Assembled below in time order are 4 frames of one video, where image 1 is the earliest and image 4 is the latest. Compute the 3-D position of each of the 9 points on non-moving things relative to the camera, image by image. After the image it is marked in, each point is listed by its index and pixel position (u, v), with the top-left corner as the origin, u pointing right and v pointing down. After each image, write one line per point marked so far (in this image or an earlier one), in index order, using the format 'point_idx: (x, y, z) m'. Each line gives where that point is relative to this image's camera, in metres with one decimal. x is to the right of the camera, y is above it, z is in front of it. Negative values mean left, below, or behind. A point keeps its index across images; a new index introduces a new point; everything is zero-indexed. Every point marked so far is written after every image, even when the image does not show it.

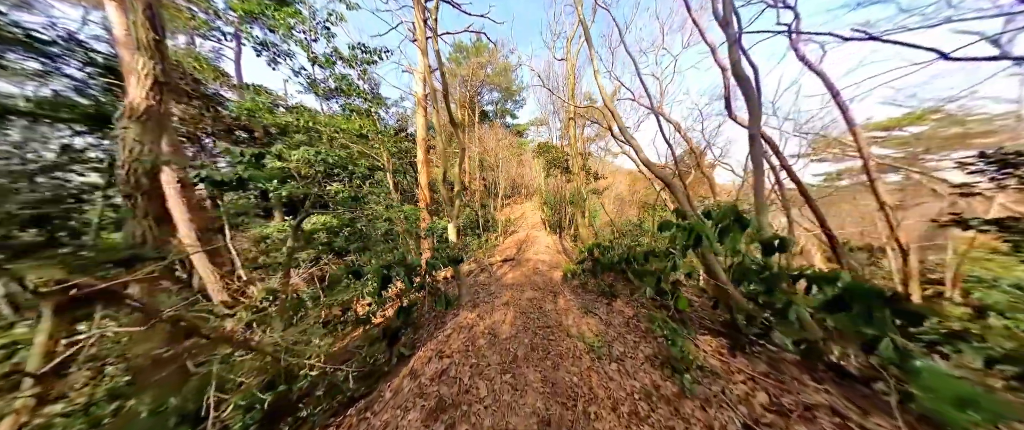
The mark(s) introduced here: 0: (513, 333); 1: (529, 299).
0: (0.0, -2.0, +3.5) m
1: (+0.4, -2.0, +5.1) m
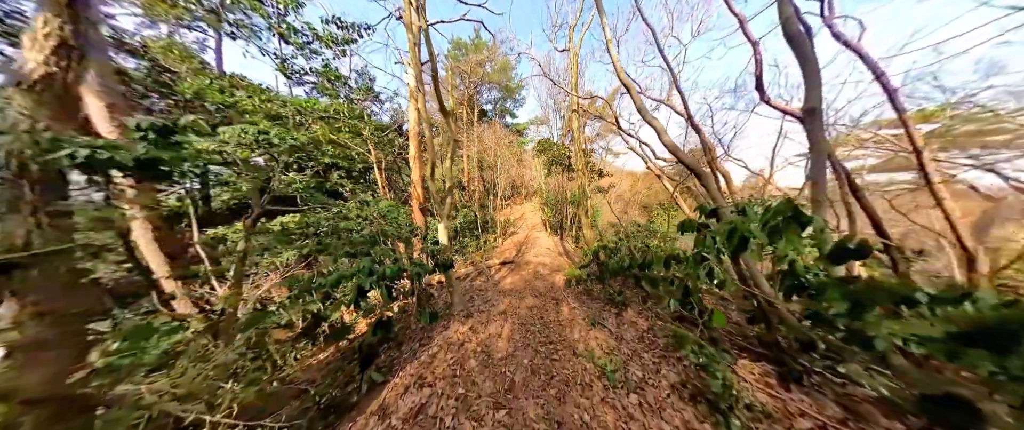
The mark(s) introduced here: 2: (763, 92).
0: (0.0, -1.9, +3.0) m
1: (+0.4, -2.0, +4.6) m
2: (+3.4, +1.7, +3.0) m
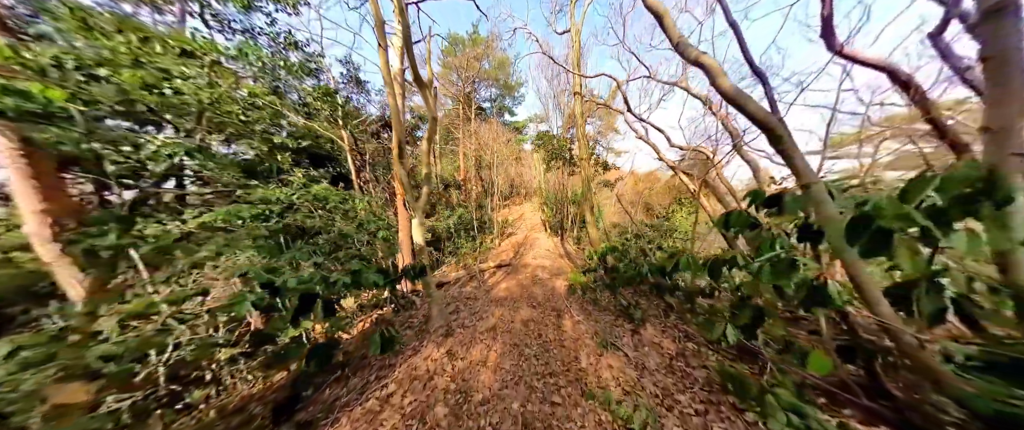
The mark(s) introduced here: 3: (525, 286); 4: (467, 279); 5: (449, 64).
0: (-0.2, -1.8, +2.2) m
1: (+0.2, -1.9, +3.8) m
2: (+3.3, +1.8, +2.2) m
3: (+0.3, -1.9, +5.7) m
4: (-1.4, -2.0, +6.7) m
5: (-4.6, +11.0, +15.6) m
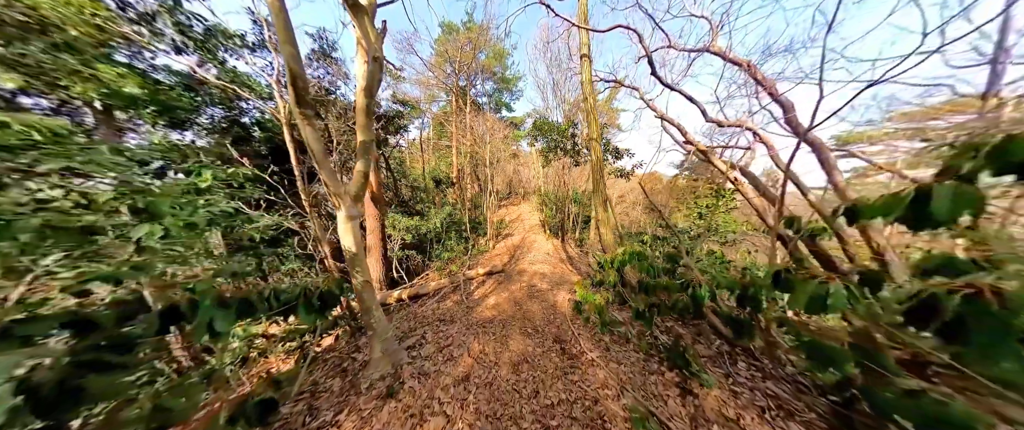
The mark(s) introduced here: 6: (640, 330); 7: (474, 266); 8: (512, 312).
0: (-0.4, -1.7, +1.0) m
1: (0.0, -1.8, +2.6) m
2: (+3.1, +1.9, +1.0) m
3: (+0.1, -1.8, +4.5) m
4: (-1.6, -1.9, +5.5) m
5: (-4.8, +11.0, +14.5) m
6: (+1.7, -1.5, +2.8) m
7: (-1.5, -1.9, +7.8) m
8: (0.0, -1.8, +3.9) m
